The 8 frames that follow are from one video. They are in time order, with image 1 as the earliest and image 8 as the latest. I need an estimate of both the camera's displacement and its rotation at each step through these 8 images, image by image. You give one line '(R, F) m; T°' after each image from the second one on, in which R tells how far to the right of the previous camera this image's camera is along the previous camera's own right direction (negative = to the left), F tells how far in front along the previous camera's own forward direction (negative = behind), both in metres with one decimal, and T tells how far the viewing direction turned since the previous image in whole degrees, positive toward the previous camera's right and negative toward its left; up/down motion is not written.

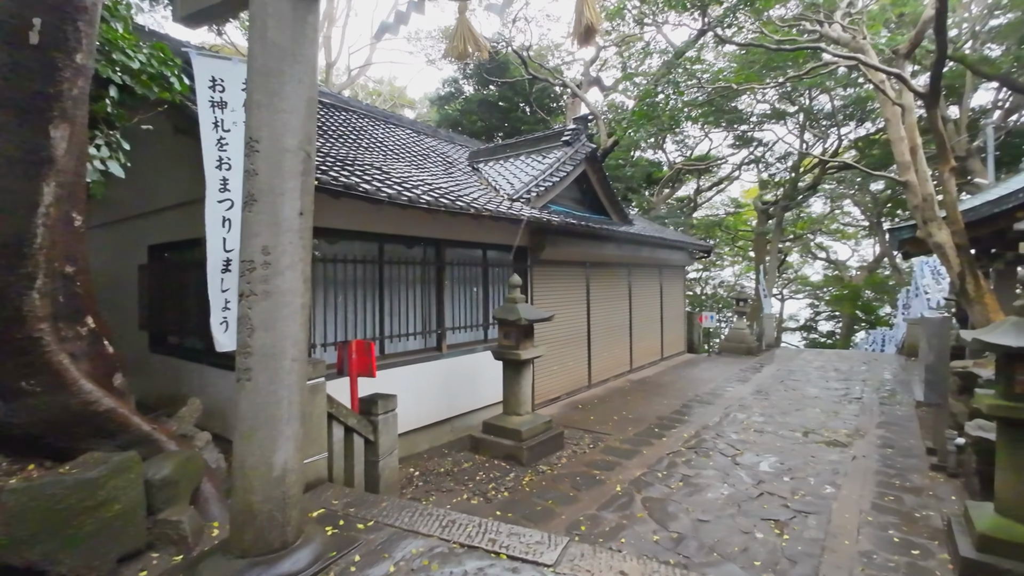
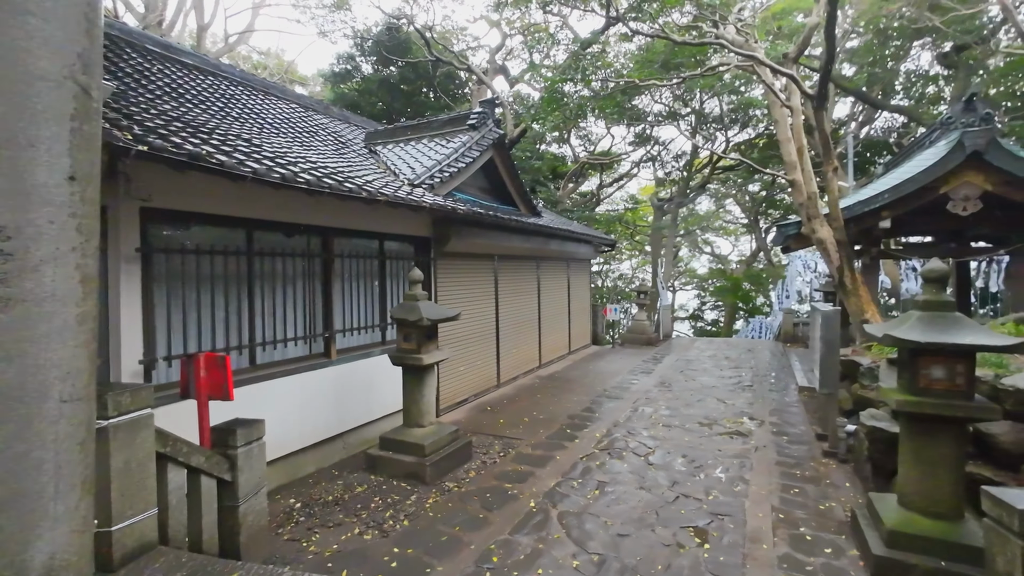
(0.0, +0.6) m; +11°
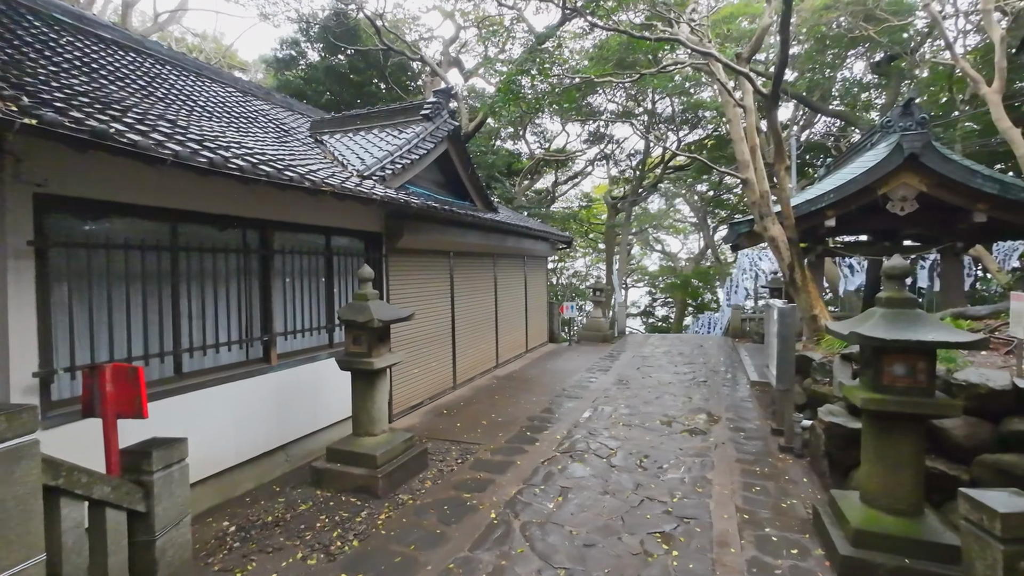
(0.0, +0.3) m; +5°
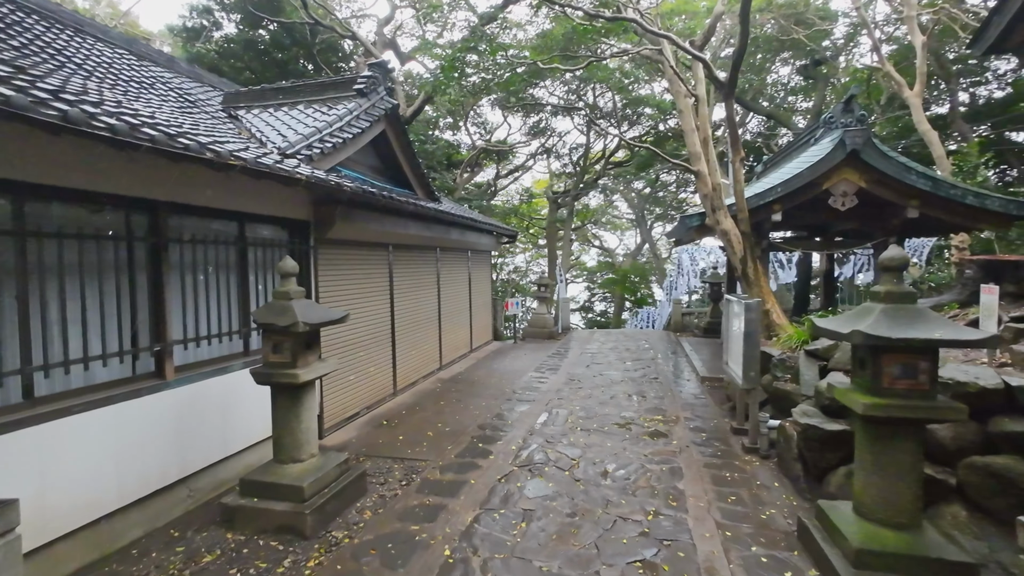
(-0.1, +0.6) m; +7°
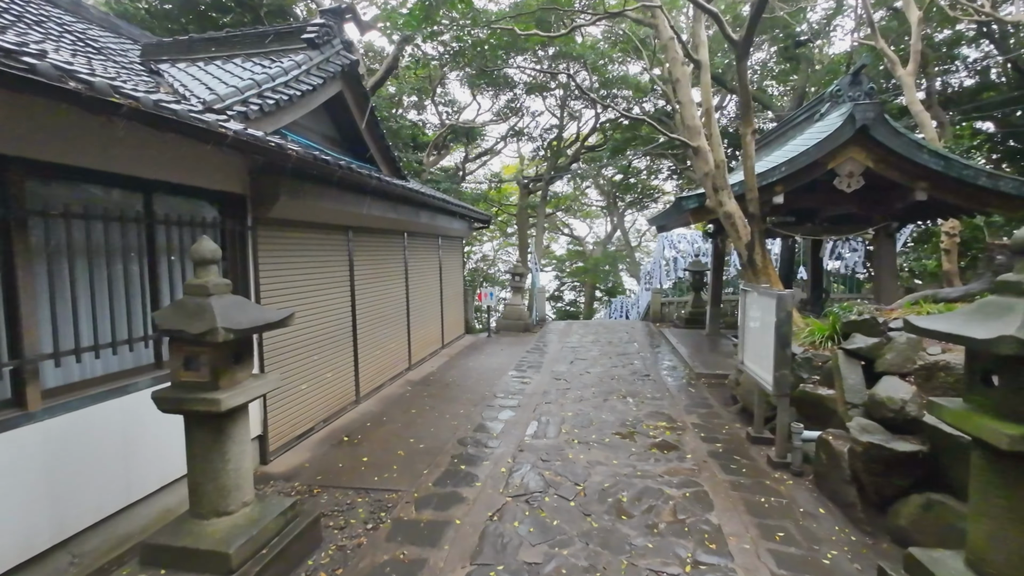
(-0.2, +0.9) m; +4°
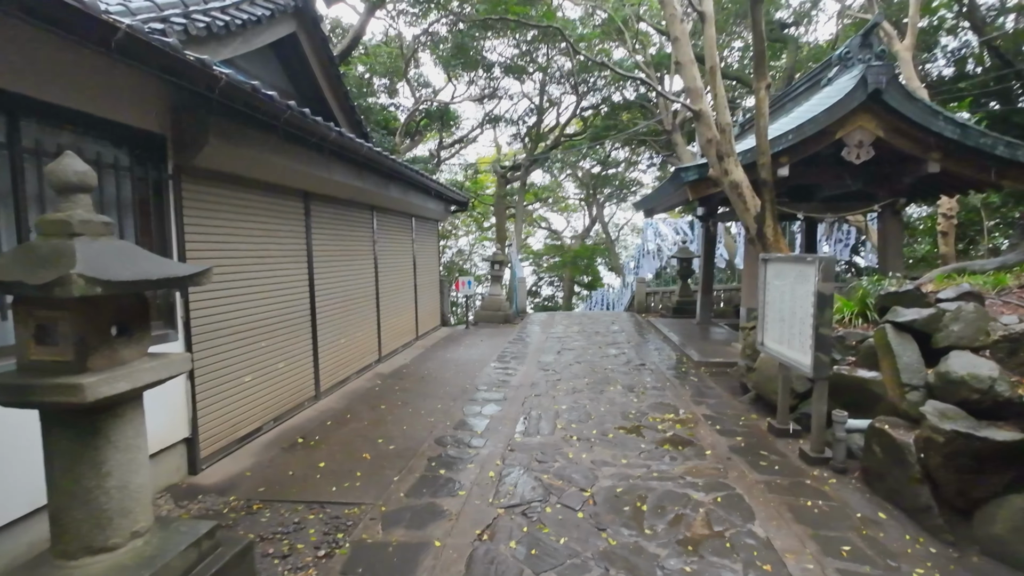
(-0.1, +0.8) m; +3°
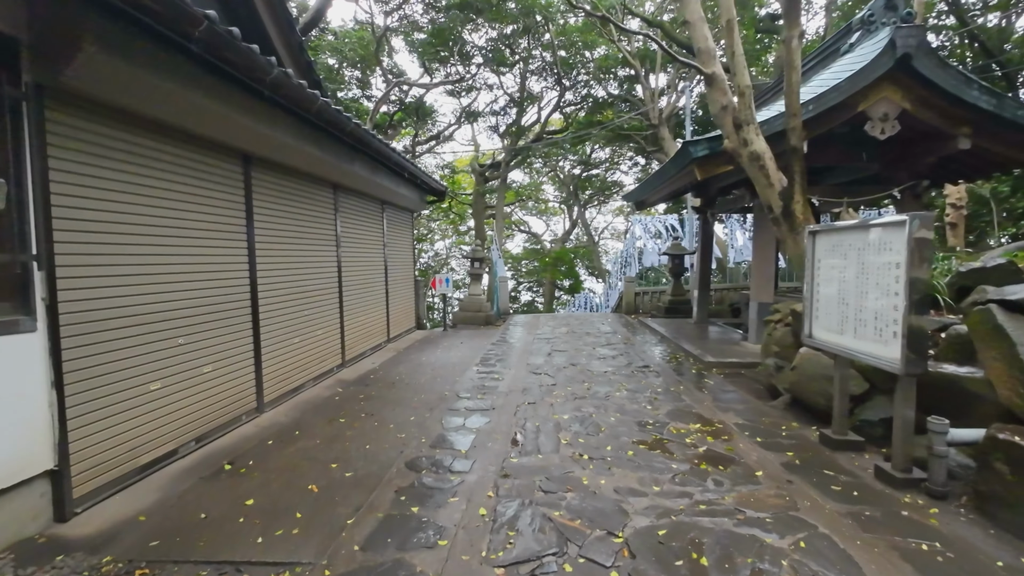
(-0.1, +0.9) m; +3°
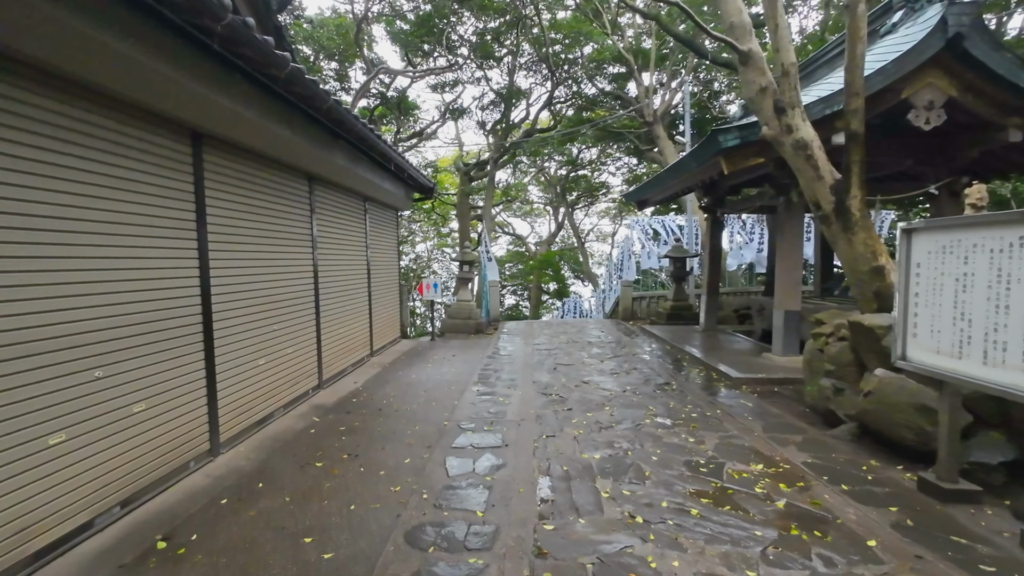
(-0.3, +0.8) m; +2°
